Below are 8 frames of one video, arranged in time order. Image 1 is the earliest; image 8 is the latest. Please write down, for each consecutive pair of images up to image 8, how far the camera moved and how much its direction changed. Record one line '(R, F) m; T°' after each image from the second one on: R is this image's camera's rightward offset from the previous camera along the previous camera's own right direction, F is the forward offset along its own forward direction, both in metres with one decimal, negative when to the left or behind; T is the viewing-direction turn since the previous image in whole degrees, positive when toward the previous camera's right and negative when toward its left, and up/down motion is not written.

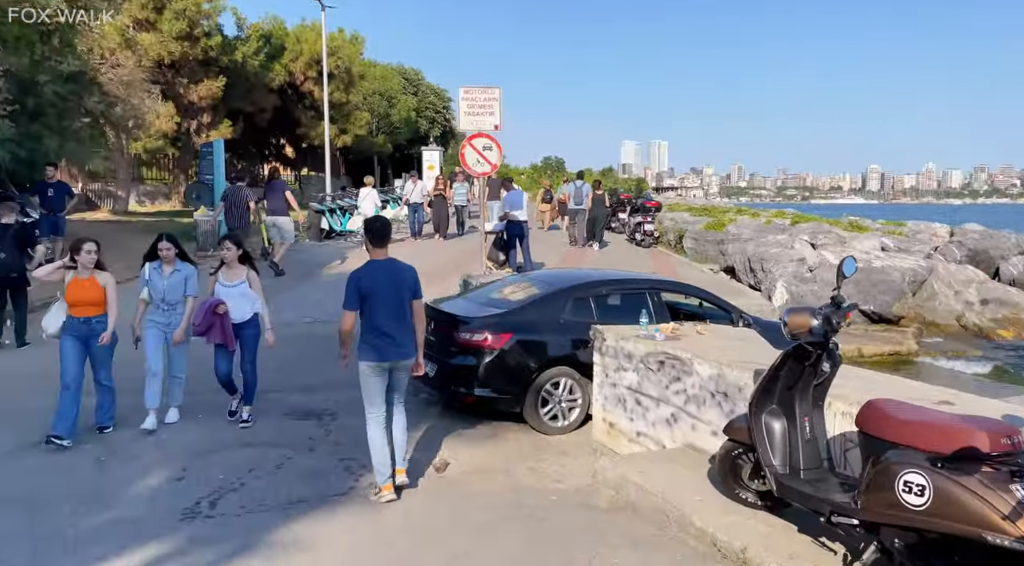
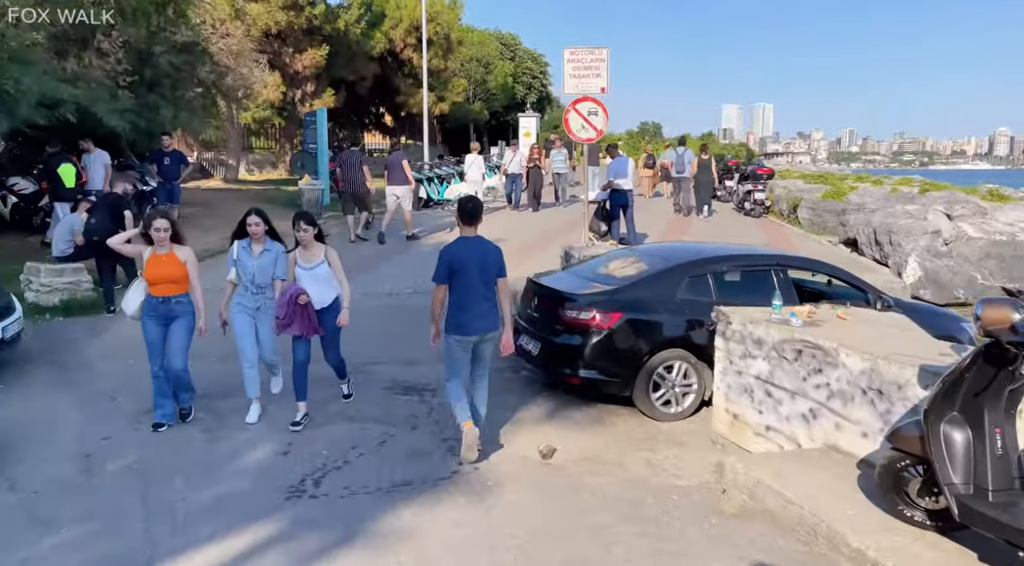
(-0.2, +0.4) m; -7°
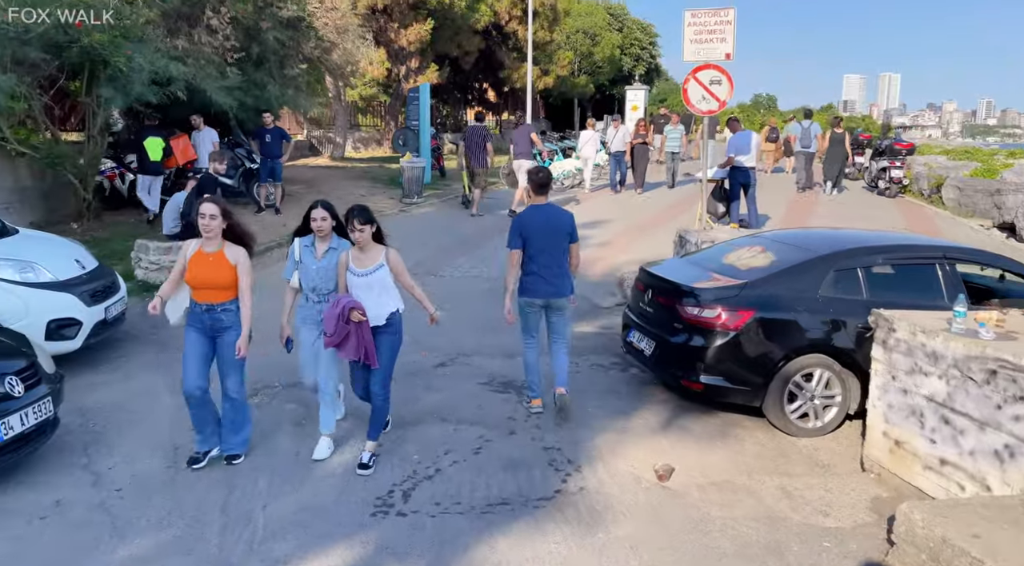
(-0.1, +0.6) m; -8°
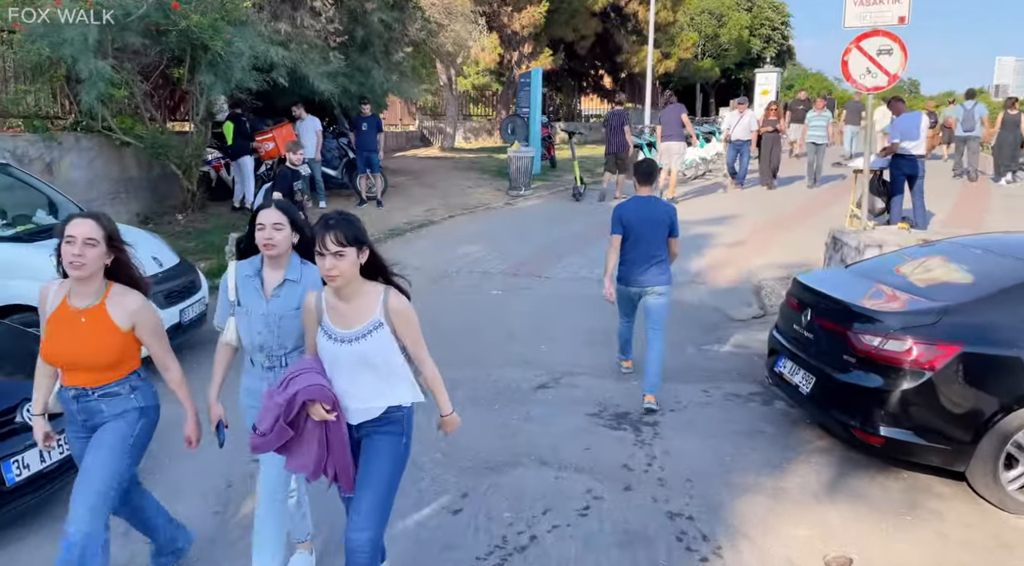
(-0.1, +1.0) m; -9°
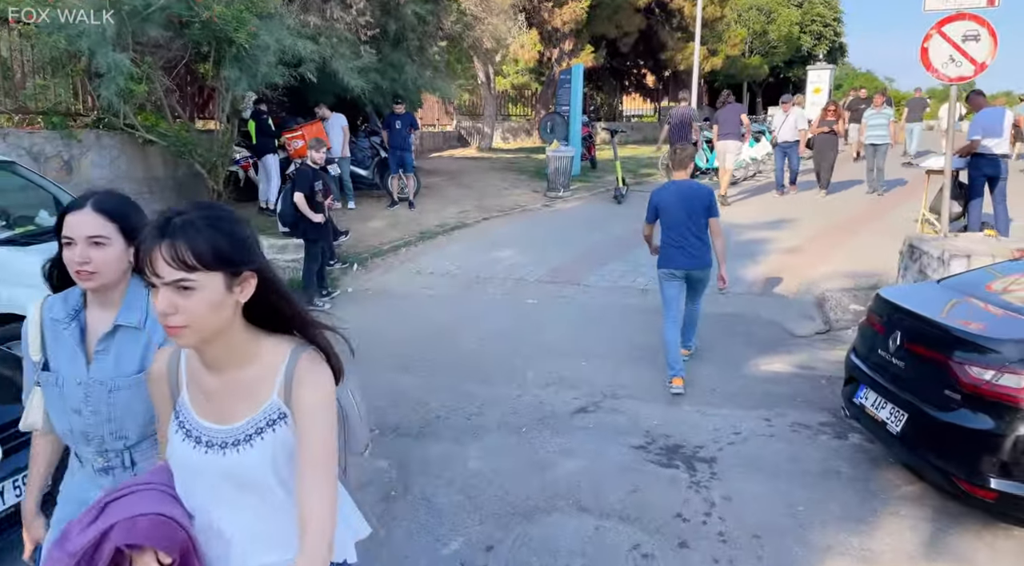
(0.0, +0.6) m; -3°
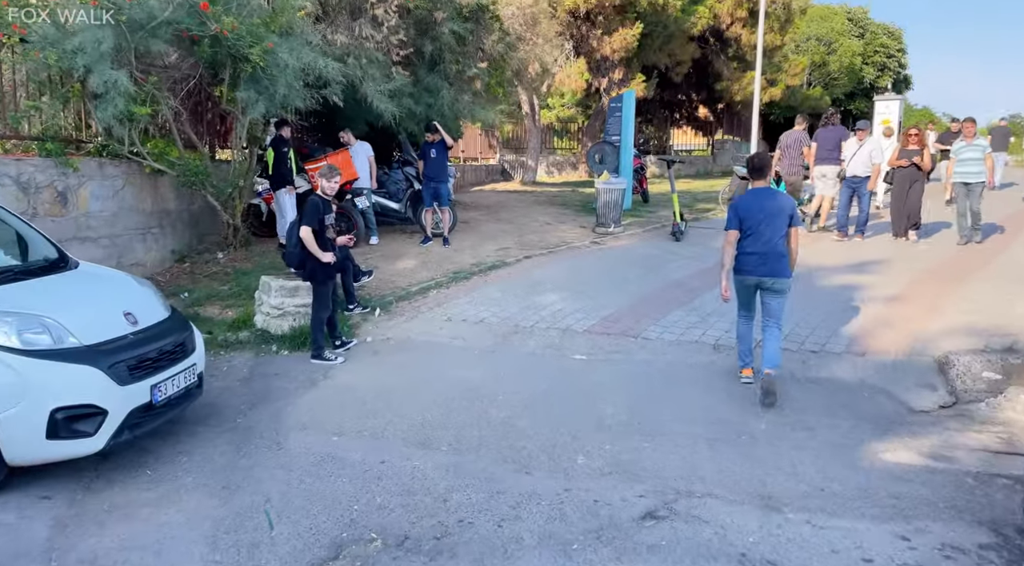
(0.0, +1.2) m; -3°
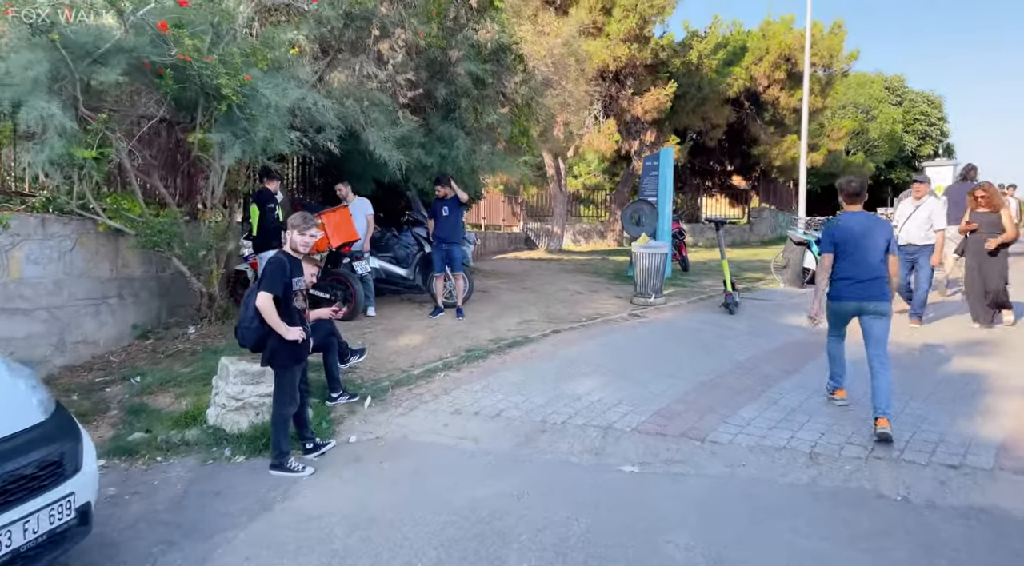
(0.0, +1.5) m; -2°
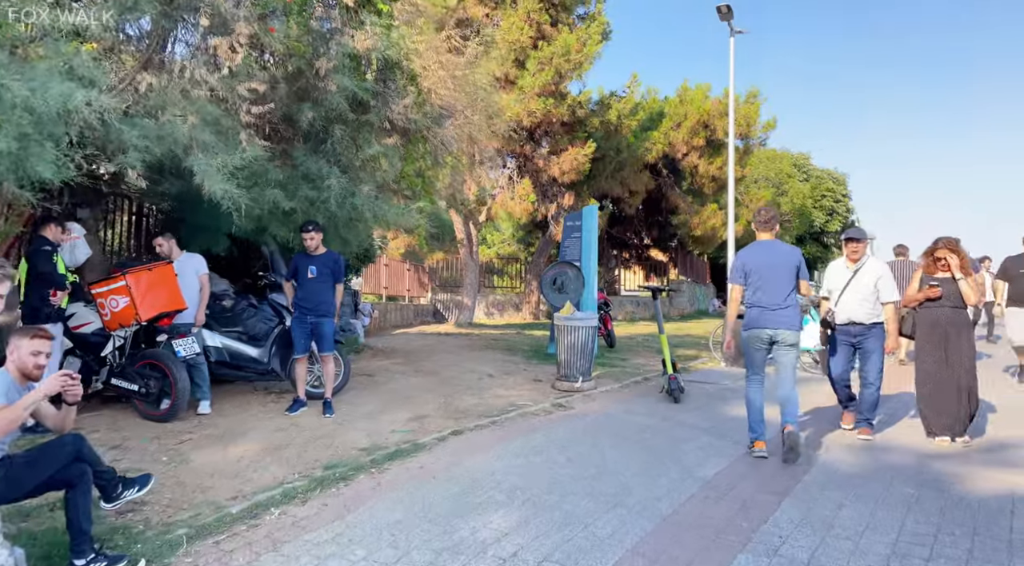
(+0.2, +2.0) m; +7°
